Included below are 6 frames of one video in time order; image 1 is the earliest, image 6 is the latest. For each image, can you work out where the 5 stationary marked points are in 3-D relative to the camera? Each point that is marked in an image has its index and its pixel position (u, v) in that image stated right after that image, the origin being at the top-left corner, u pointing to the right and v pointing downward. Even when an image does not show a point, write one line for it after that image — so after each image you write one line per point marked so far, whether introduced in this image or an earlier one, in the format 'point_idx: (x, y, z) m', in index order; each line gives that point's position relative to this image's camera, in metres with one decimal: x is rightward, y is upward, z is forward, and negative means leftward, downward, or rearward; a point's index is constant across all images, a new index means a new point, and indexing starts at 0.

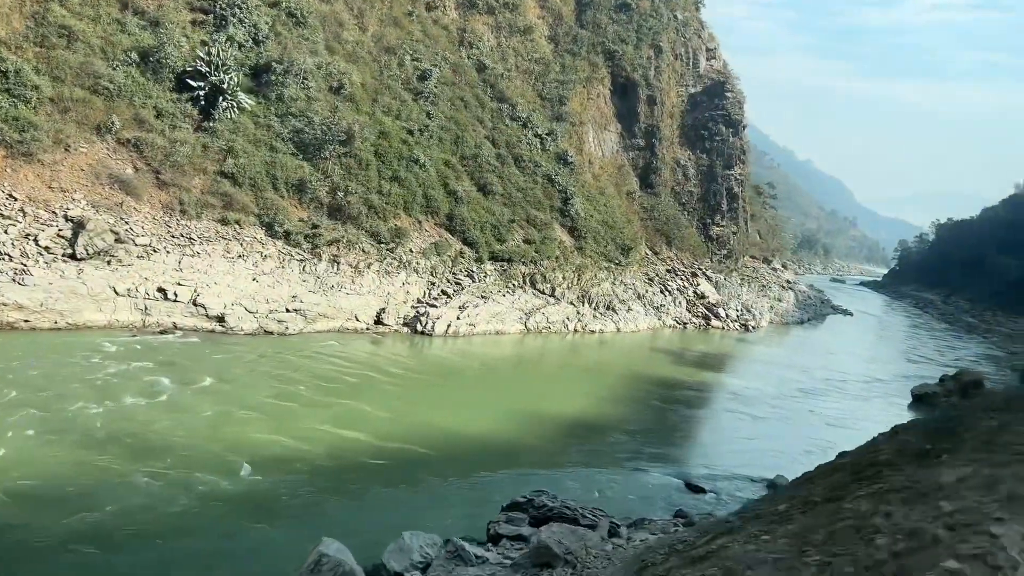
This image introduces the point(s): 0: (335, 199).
0: (-4.4, +2.2, +19.8) m
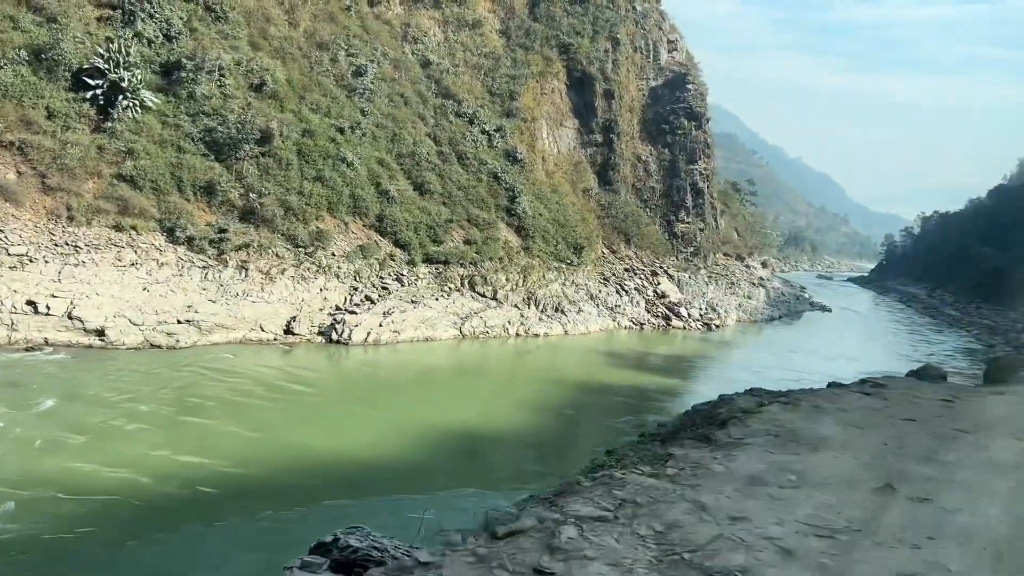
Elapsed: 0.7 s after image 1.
0: (-6.1, +2.0, +18.6) m
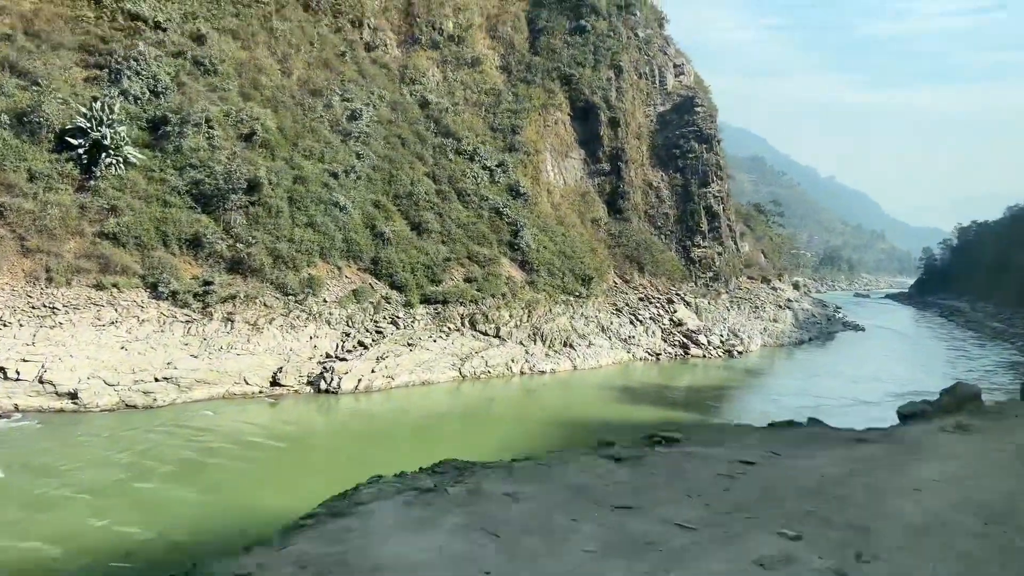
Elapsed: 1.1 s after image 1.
0: (-6.3, +0.8, +18.2) m
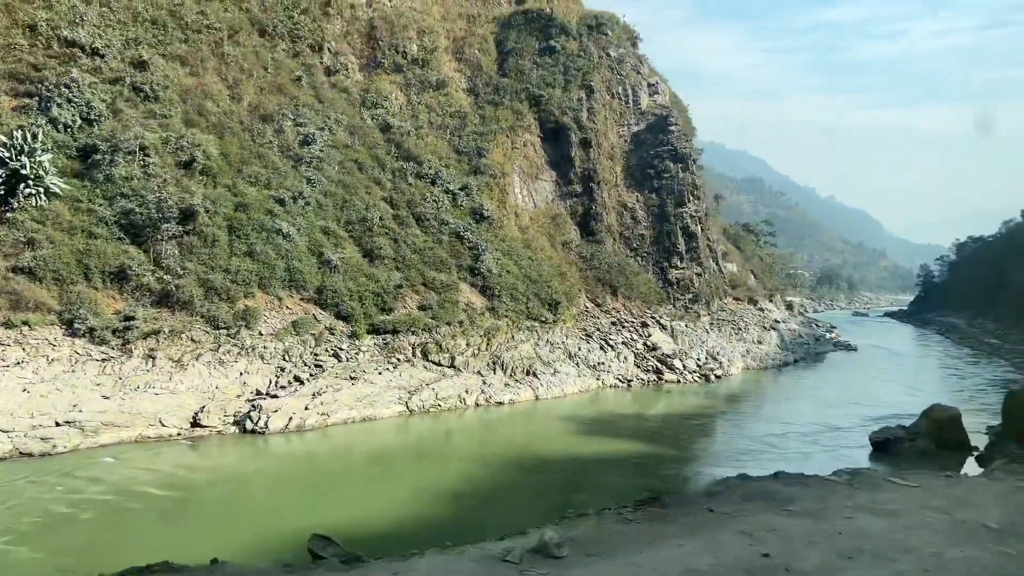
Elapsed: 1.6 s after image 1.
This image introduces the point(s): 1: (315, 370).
0: (-7.5, +0.1, +17.2) m
1: (-4.2, -1.8, +17.2) m
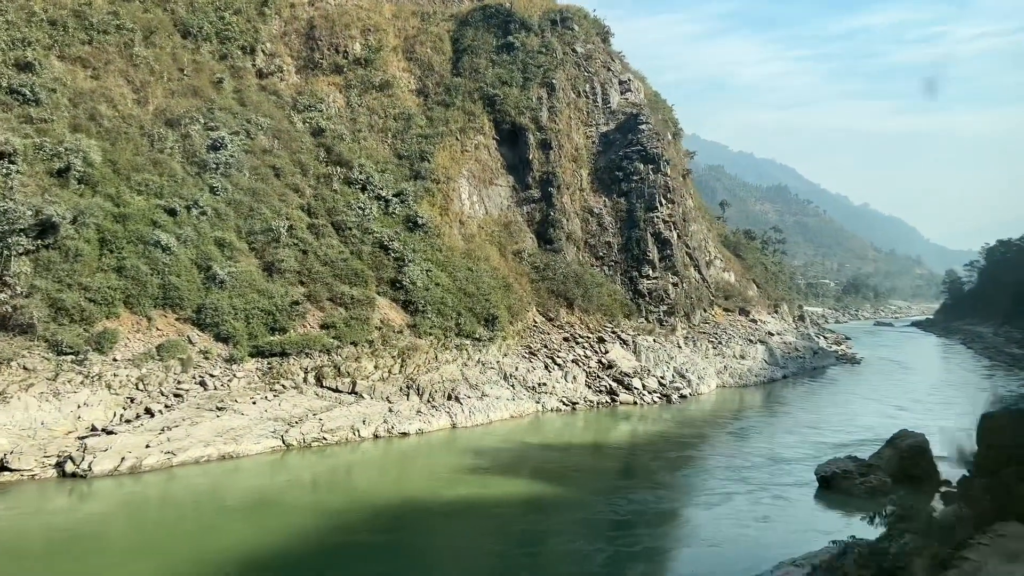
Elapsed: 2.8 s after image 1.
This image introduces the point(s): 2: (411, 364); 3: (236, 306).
0: (-9.6, -0.3, +15.2) m
1: (-6.4, -2.1, +15.0) m
2: (-2.4, -1.8, +19.2) m
3: (-6.1, -0.4, +17.6) m
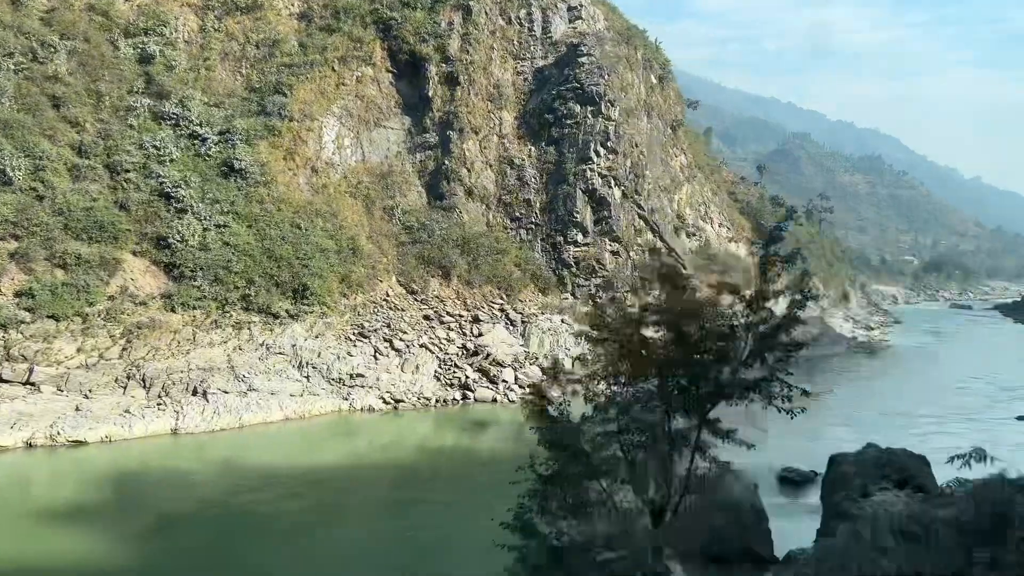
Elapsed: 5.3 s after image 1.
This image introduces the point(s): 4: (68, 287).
0: (-14.3, +0.5, +11.3) m
1: (-11.1, -1.4, +10.8) m
2: (-6.7, -1.1, +14.6) m
3: (-10.5, +0.4, +13.4) m
4: (-8.0, 0.0, +14.6) m
